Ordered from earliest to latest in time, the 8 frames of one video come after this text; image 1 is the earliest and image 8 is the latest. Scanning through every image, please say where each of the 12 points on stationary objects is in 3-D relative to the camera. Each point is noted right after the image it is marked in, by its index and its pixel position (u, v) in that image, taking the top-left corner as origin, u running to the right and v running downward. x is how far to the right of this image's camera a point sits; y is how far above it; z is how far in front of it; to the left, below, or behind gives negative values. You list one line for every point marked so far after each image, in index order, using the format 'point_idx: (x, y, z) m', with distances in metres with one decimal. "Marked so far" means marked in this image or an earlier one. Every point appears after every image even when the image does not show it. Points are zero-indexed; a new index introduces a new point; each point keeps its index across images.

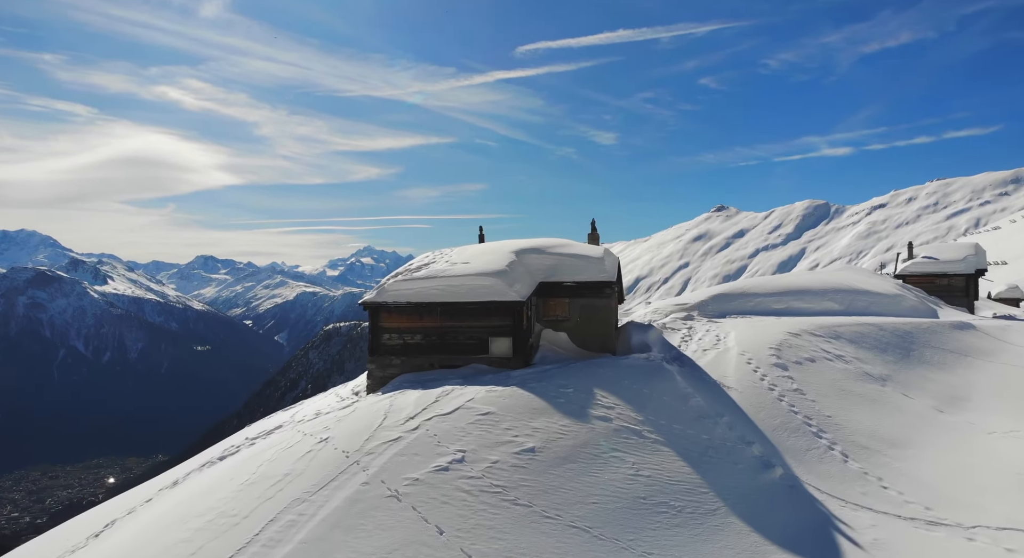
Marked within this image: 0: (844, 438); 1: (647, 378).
0: (+8.9, -4.3, +17.4) m
1: (+3.9, -2.9, +18.5) m
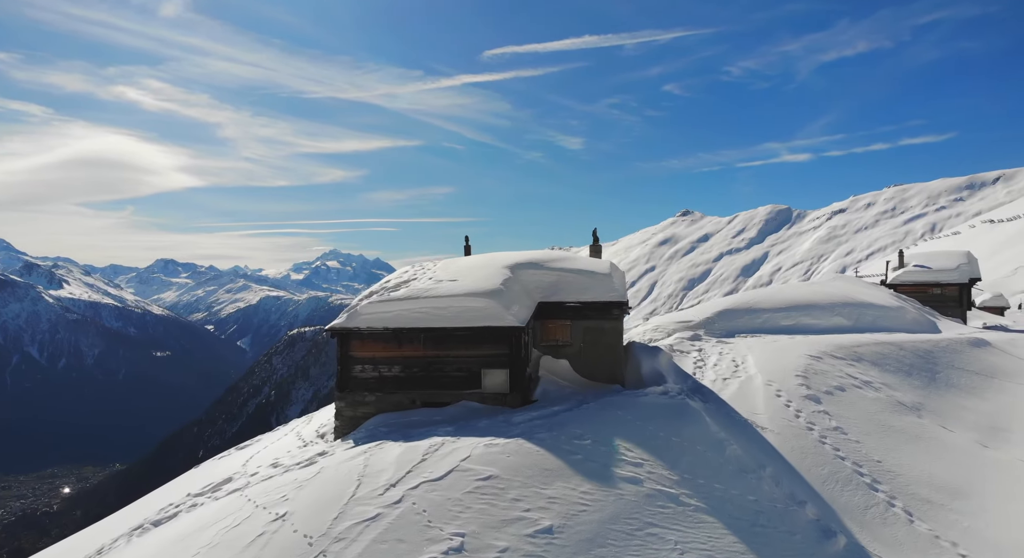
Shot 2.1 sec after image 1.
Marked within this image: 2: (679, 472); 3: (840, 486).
0: (+8.9, -4.9, +14.7) m
1: (+3.9, -3.5, +15.6) m
2: (+3.5, -4.0, +13.5) m
3: (+7.3, -4.7, +14.5) m
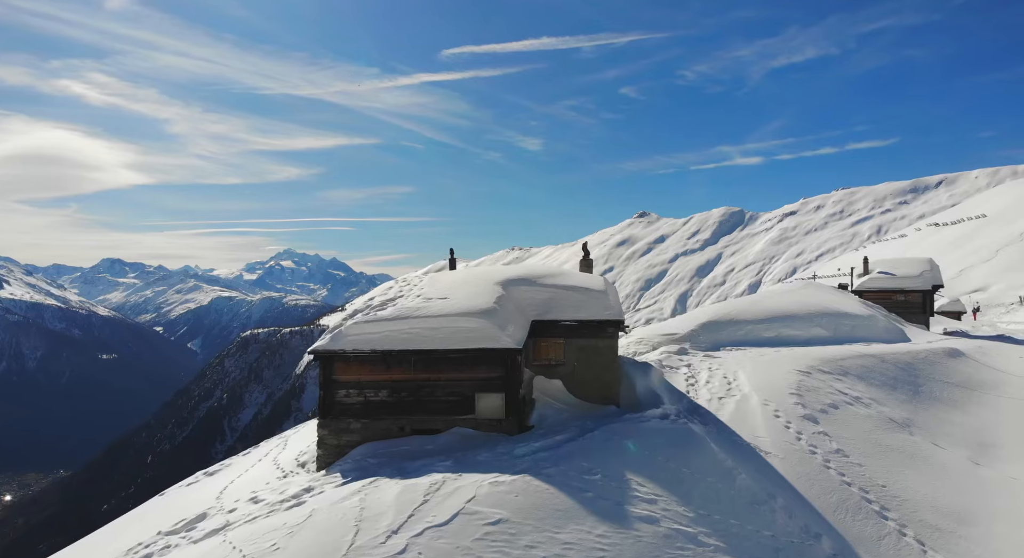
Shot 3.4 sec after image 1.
0: (+9.0, -5.4, +14.4) m
1: (+3.9, -4.0, +15.0) m
2: (+3.6, -4.6, +12.8) m
3: (+7.4, -5.3, +14.1) m
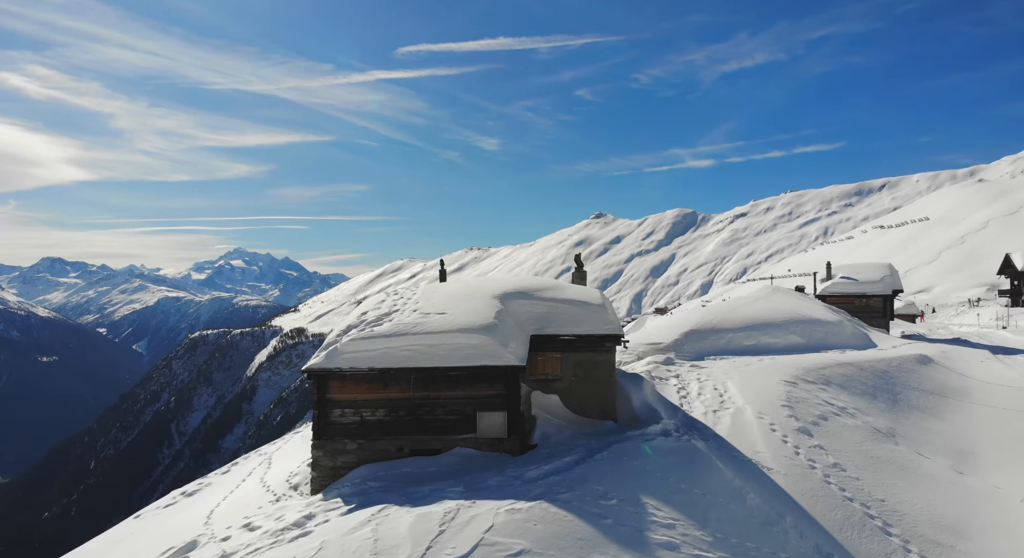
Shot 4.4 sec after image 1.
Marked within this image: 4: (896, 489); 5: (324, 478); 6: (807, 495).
0: (+9.1, -5.9, +14.6) m
1: (+4.1, -4.4, +14.8) m
2: (+3.9, -5.0, +12.7) m
3: (+7.6, -5.7, +14.2) m
4: (+10.0, -5.5, +16.5) m
5: (-4.8, -5.1, +16.4) m
6: (+7.1, -5.2, +15.3) m
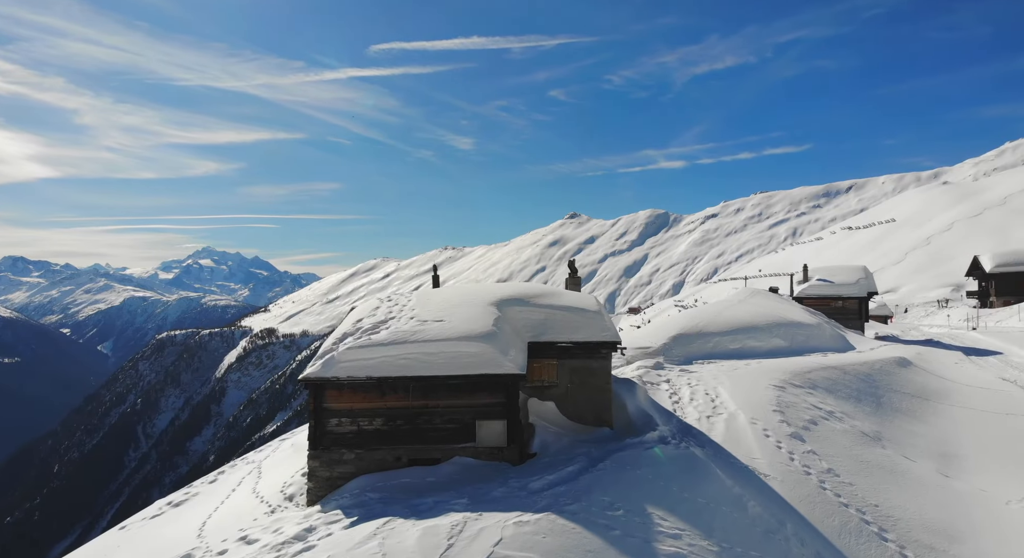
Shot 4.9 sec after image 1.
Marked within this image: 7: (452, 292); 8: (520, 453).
0: (+9.2, -6.1, +14.9) m
1: (+4.1, -4.6, +14.9) m
2: (+4.0, -5.2, +12.8) m
3: (+7.7, -5.9, +14.4) m
4: (+9.9, -5.8, +16.8) m
5: (-4.8, -5.3, +16.1) m
6: (+7.1, -5.4, +15.5) m
7: (-1.9, -0.4, +20.0) m
8: (+0.2, -4.4, +16.1) m
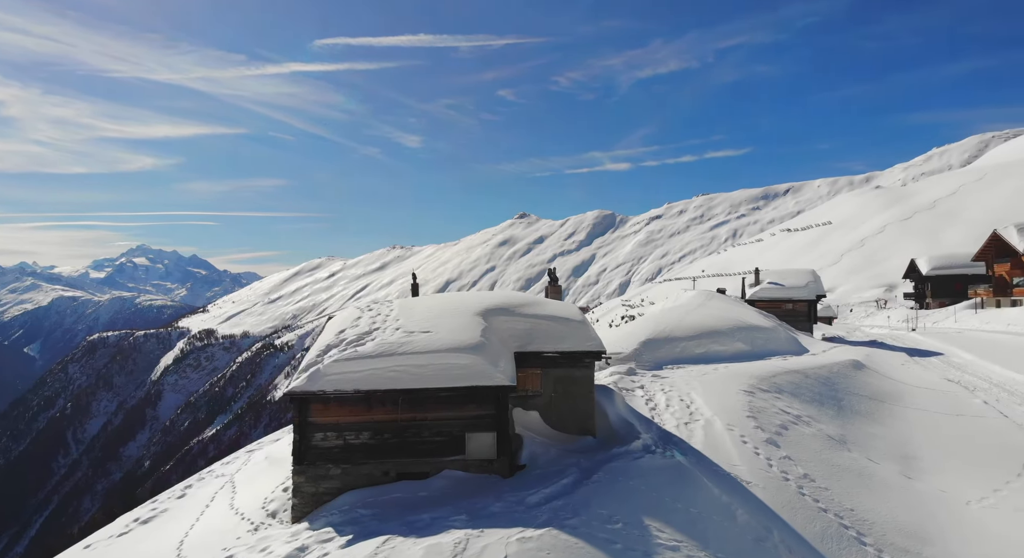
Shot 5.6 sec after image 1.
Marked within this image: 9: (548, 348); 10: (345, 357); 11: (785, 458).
0: (+9.0, -6.4, +15.5) m
1: (+4.0, -4.9, +15.2) m
2: (+4.0, -5.5, +13.0) m
3: (+7.6, -6.2, +14.9) m
4: (+9.6, -6.1, +17.6) m
5: (-5.1, -5.6, +15.7) m
6: (+6.9, -5.7, +16.0) m
7: (-2.4, -0.7, +19.8) m
8: (0.0, -4.7, +16.1) m
9: (+1.0, -2.0, +18.4) m
10: (-4.3, -2.0, +16.5) m
11: (+8.1, -5.3, +18.9) m
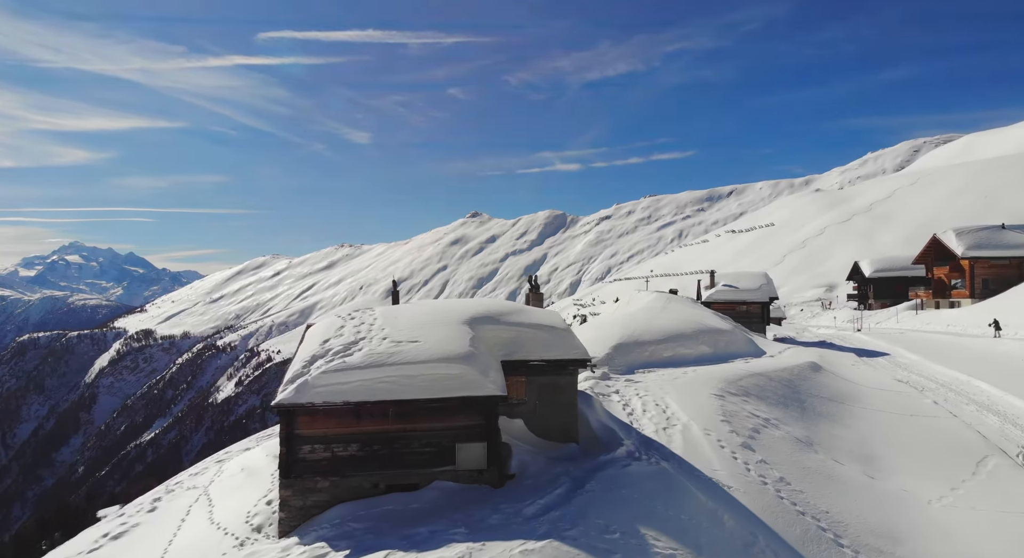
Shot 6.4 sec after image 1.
0: (+8.8, -6.6, +16.3) m
1: (+3.8, -5.2, +15.5) m
2: (+4.0, -5.7, +13.4) m
3: (+7.4, -6.5, +15.5) m
4: (+9.2, -6.3, +18.3) m
5: (-5.3, -5.8, +15.3) m
6: (+6.6, -6.0, +16.6) m
7: (-2.9, -0.9, +19.7) m
8: (-0.3, -4.9, +16.1) m
9: (+0.6, -2.2, +18.5) m
10: (-4.6, -2.2, +16.2) m
11: (+7.6, -5.6, +19.5) m
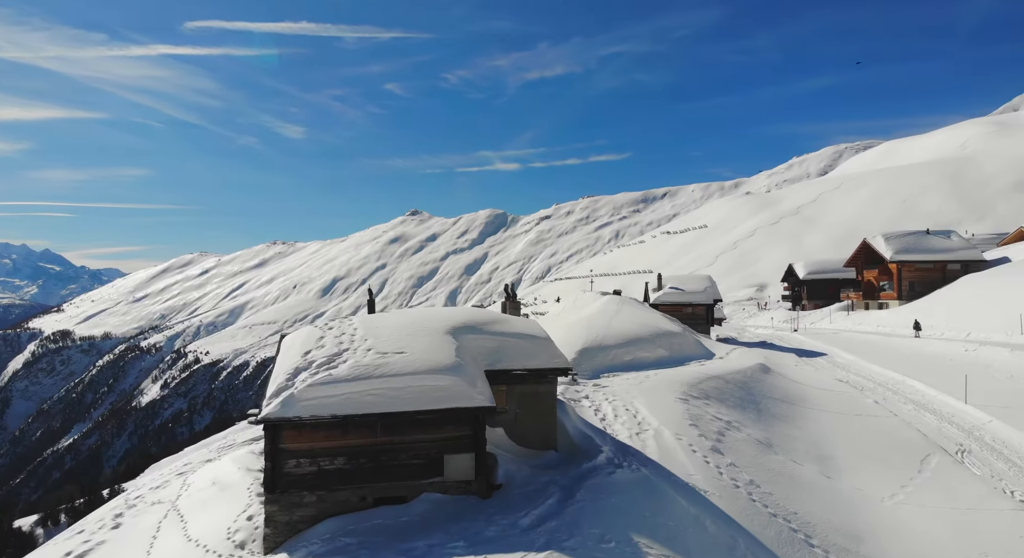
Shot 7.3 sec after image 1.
0: (+8.4, -7.0, +17.2) m
1: (+3.5, -5.5, +16.0) m
2: (+3.9, -6.0, +13.9) m
3: (+7.1, -6.8, +16.4) m
4: (+8.7, -6.6, +19.3) m
5: (-5.5, -6.1, +15.0) m
6: (+6.2, -6.3, +17.3) m
7: (-3.5, -1.2, +19.5) m
8: (-0.6, -5.2, +16.2) m
9: (+0.1, -2.5, +18.7) m
10: (-4.9, -2.5, +15.9) m
11: (+7.0, -5.9, +20.4) m
